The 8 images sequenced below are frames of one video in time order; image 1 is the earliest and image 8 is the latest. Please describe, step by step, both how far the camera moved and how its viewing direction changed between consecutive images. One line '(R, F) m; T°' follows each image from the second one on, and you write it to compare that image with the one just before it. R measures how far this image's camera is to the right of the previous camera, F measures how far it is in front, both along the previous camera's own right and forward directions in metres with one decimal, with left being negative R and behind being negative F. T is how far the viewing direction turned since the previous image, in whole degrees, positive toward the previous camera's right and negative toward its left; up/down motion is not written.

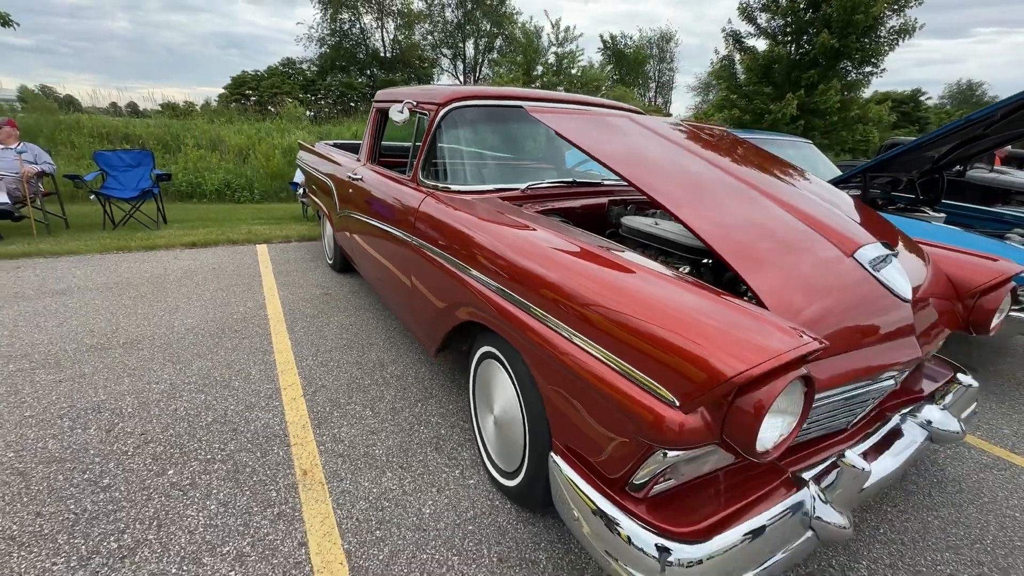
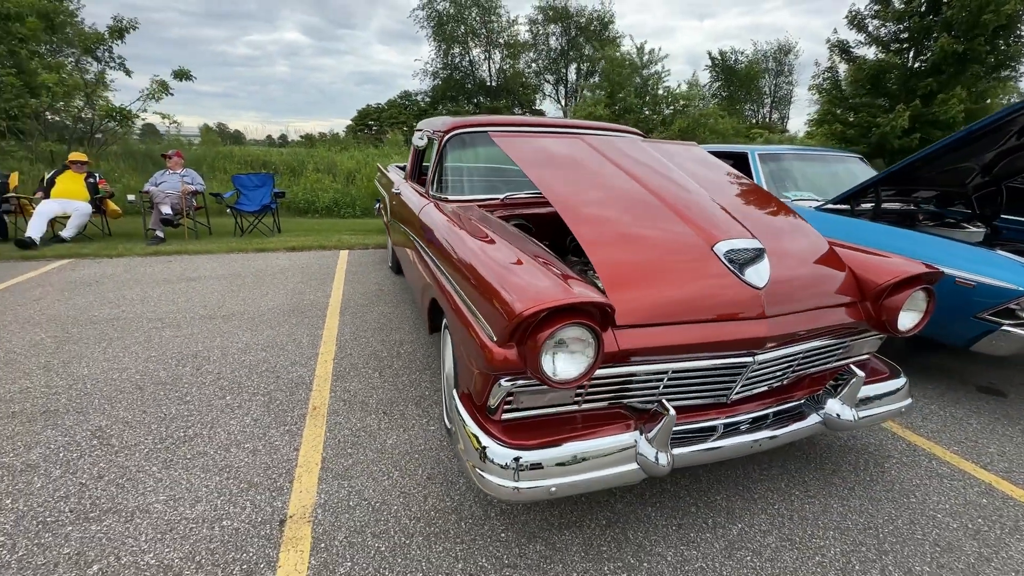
(+0.8, -0.4) m; -12°
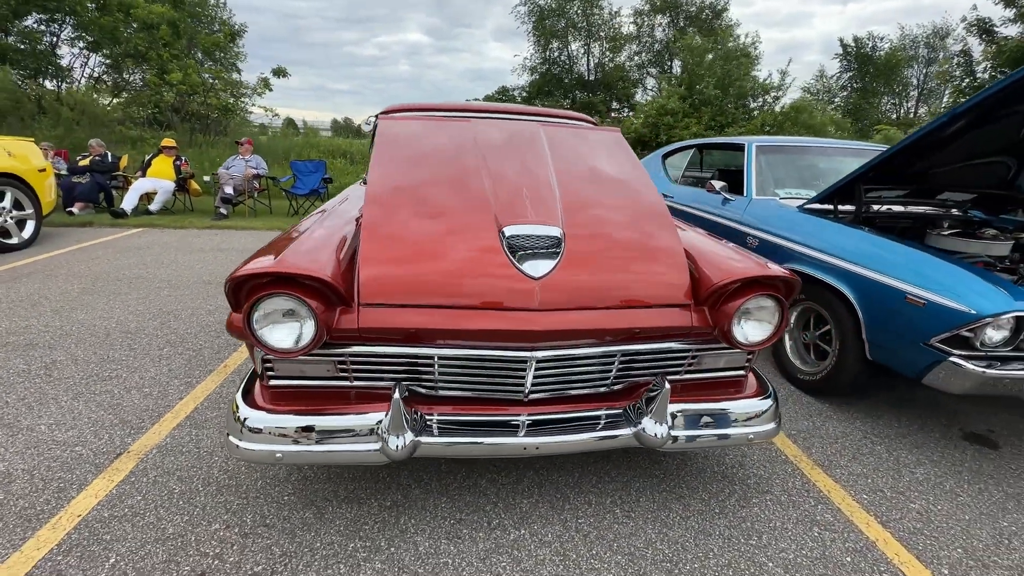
(+1.3, +0.2) m; -12°
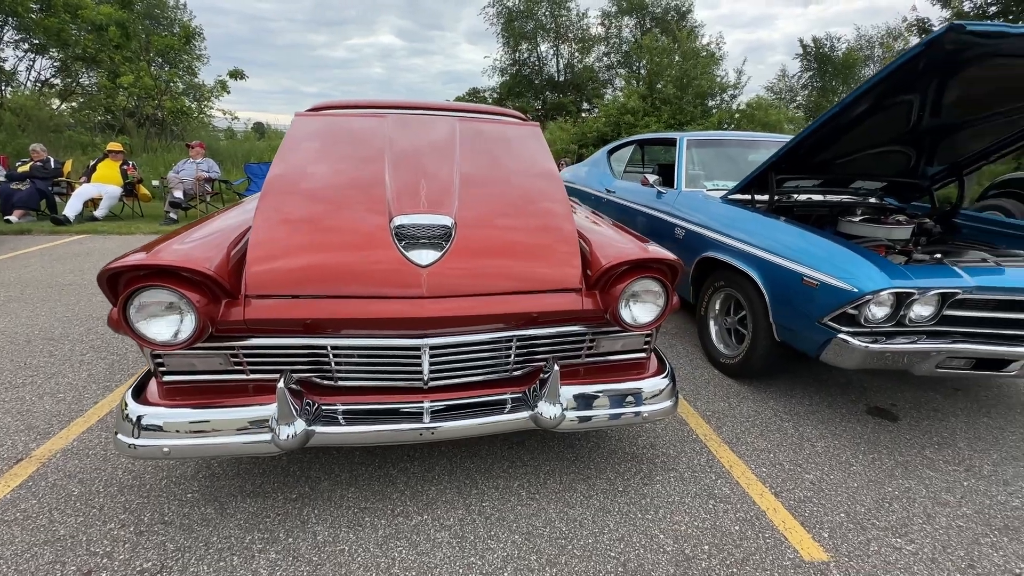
(+0.3, 0.0) m; +2°
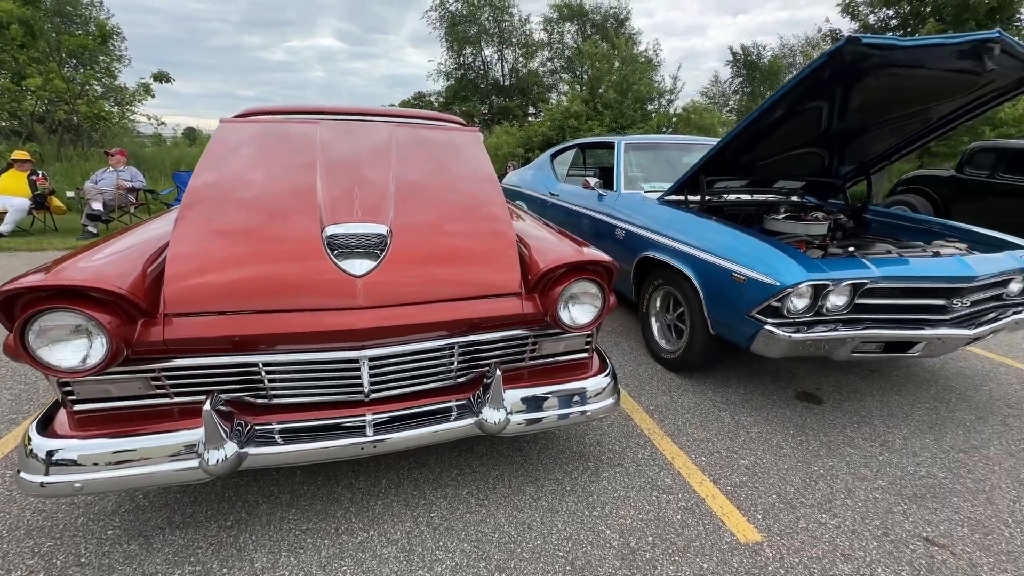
(+0.1, 0.0) m; +6°
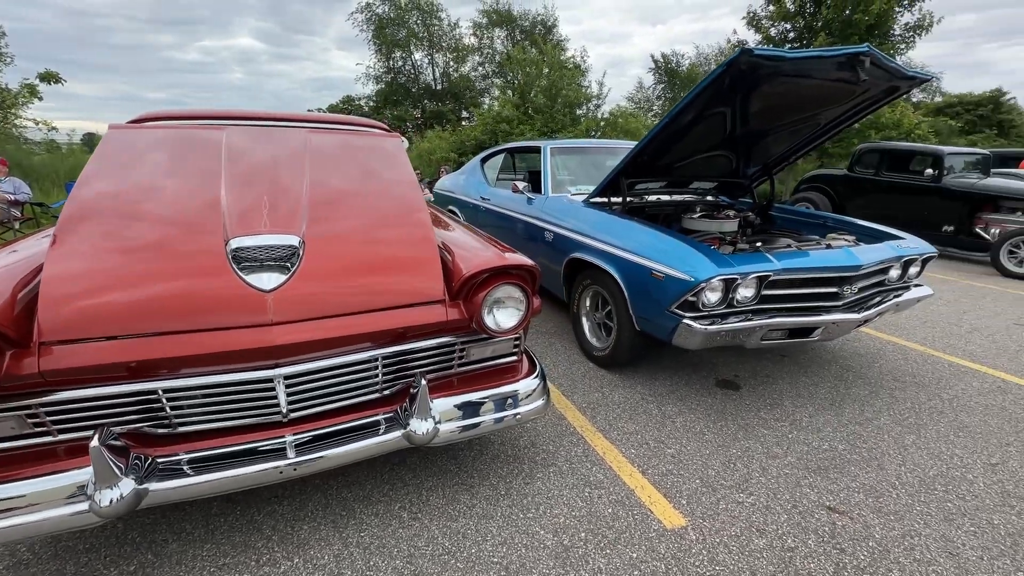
(+0.1, 0.0) m; +7°
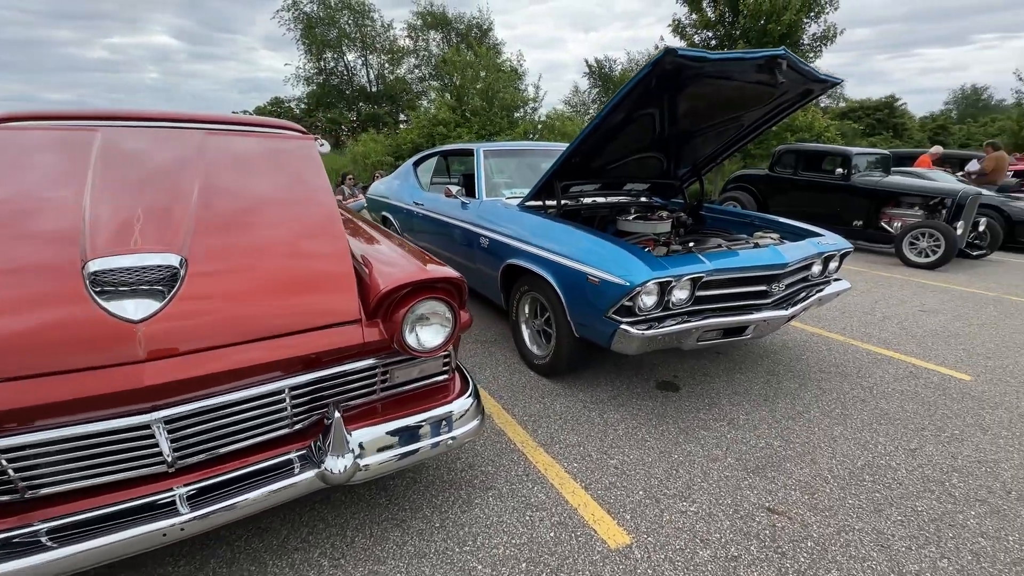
(+0.1, +0.1) m; +7°
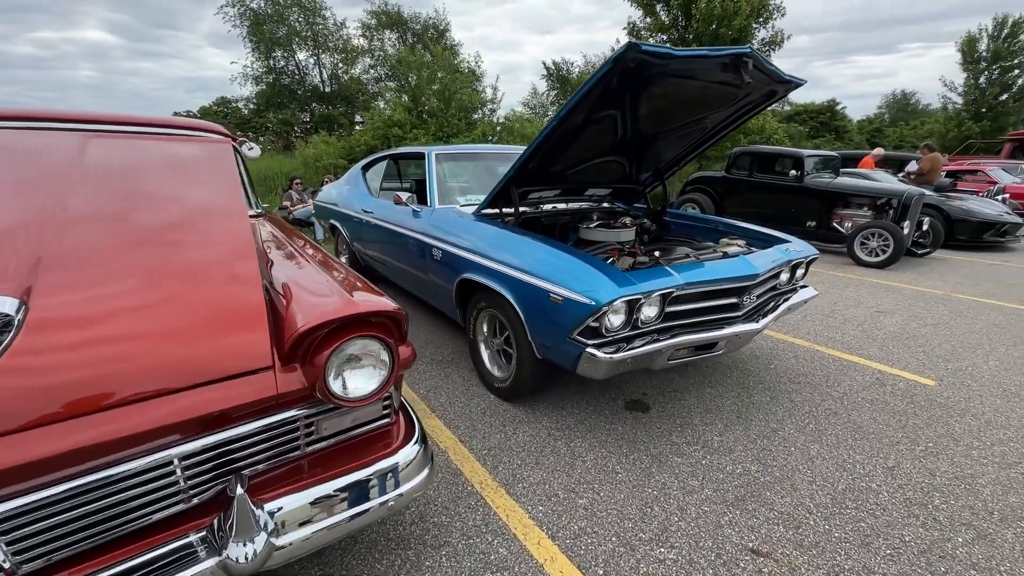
(+0.1, +0.3) m; +4°
